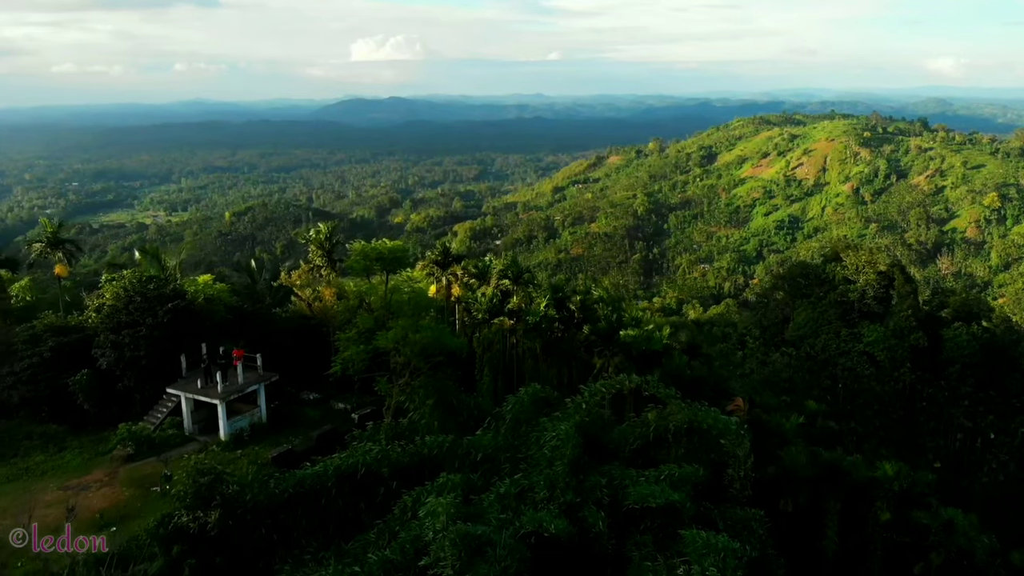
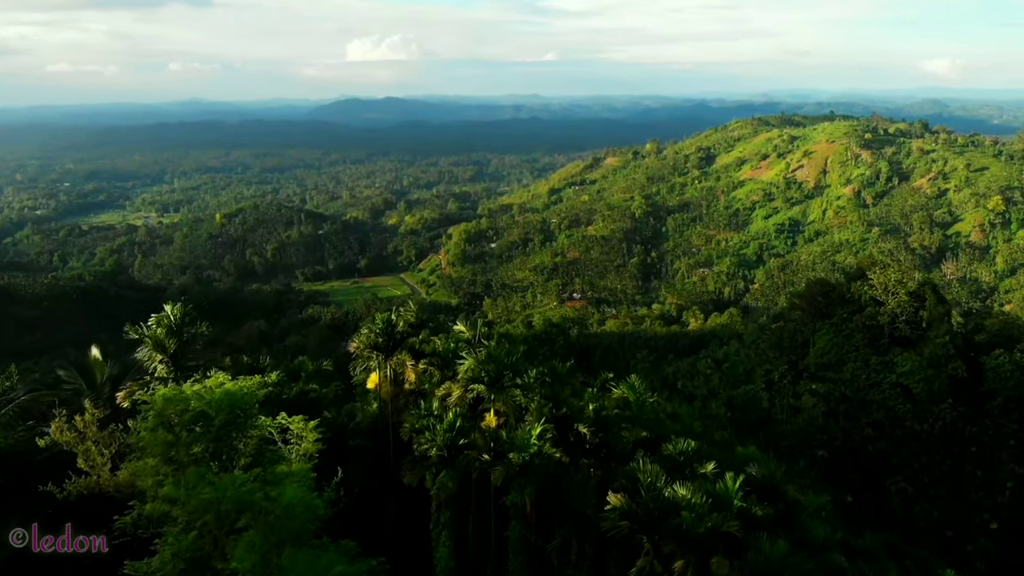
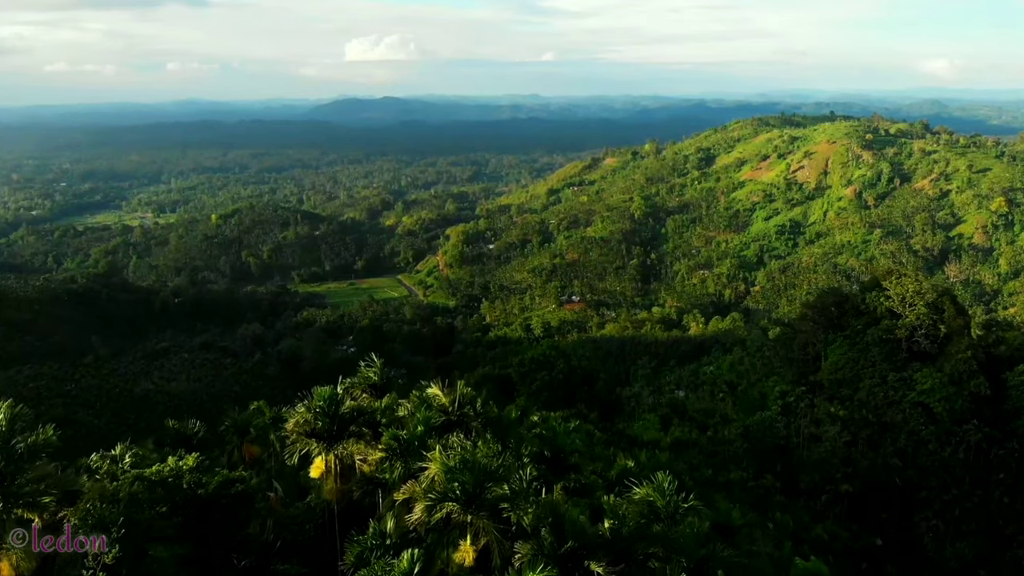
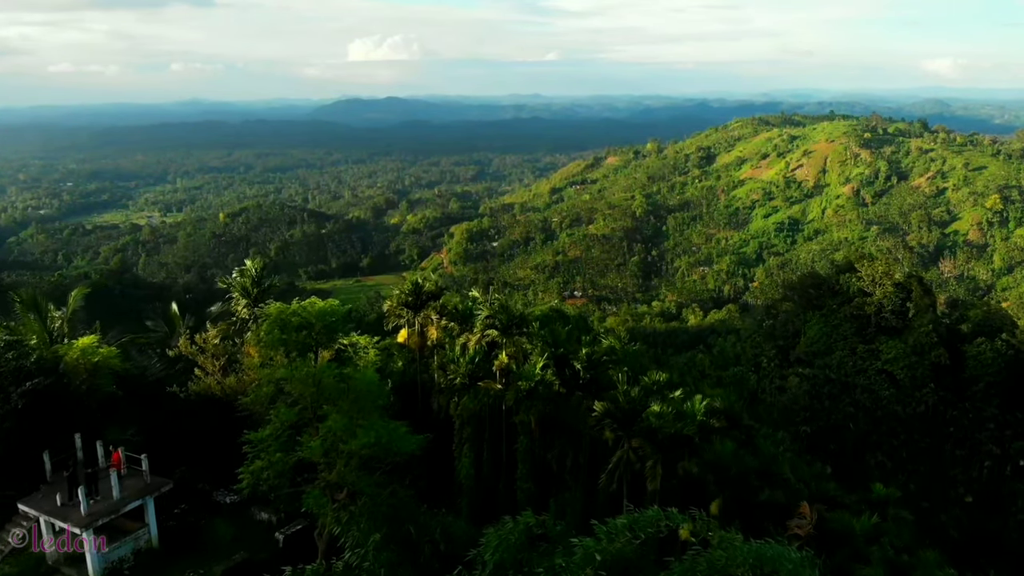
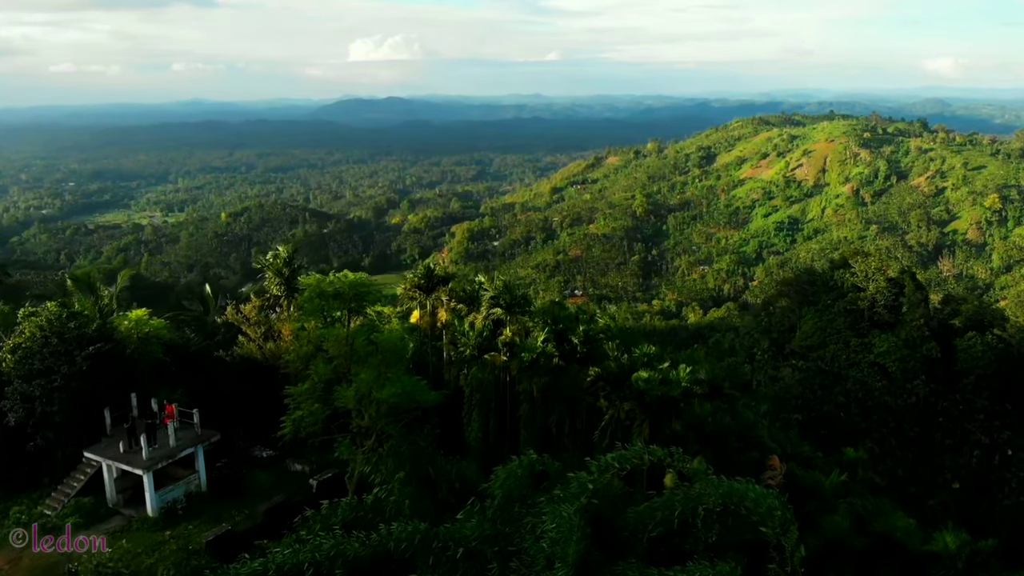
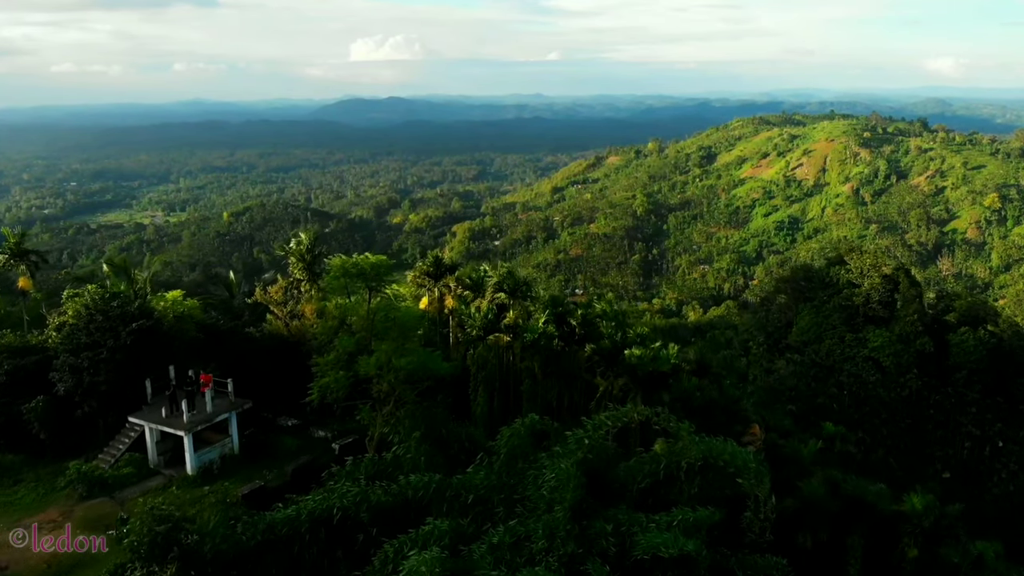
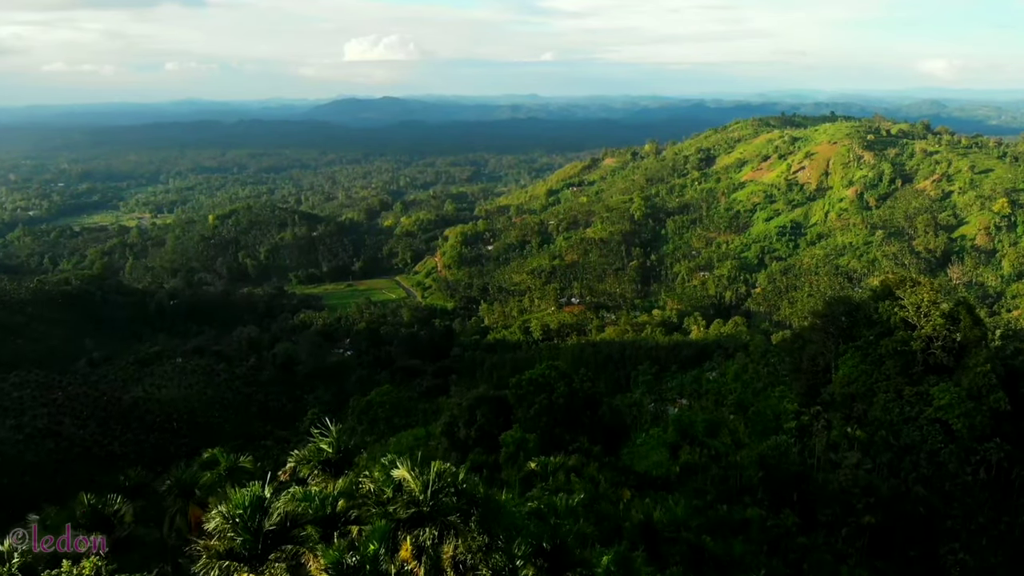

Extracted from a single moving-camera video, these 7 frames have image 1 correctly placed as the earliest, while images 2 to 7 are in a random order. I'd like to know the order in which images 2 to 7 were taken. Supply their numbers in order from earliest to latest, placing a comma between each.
6, 5, 4, 2, 3, 7
